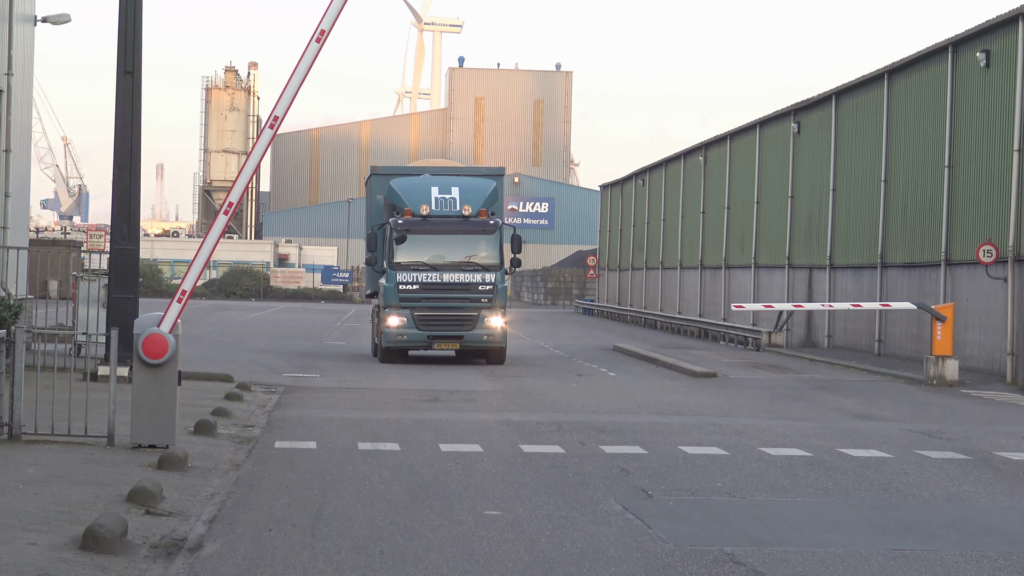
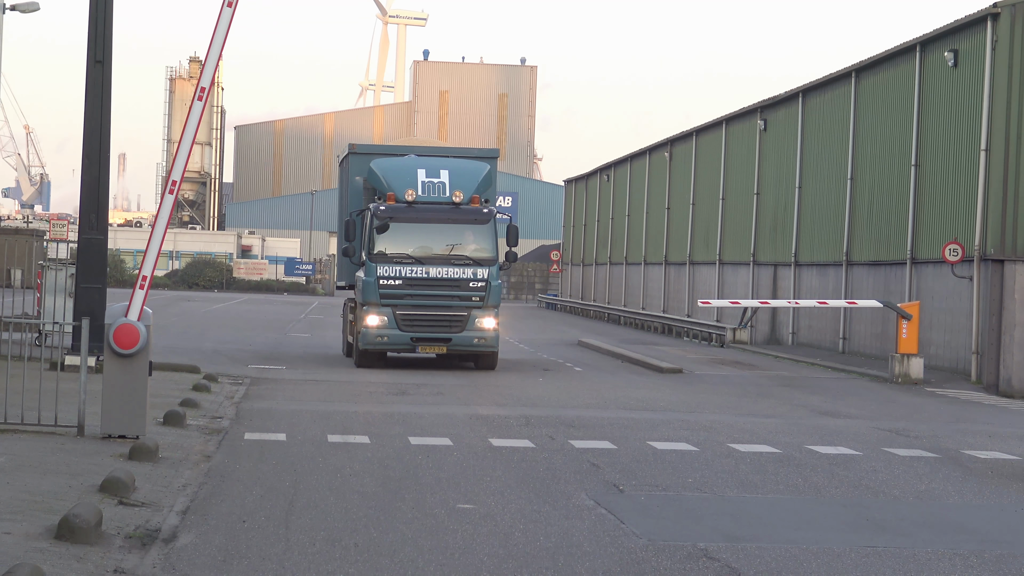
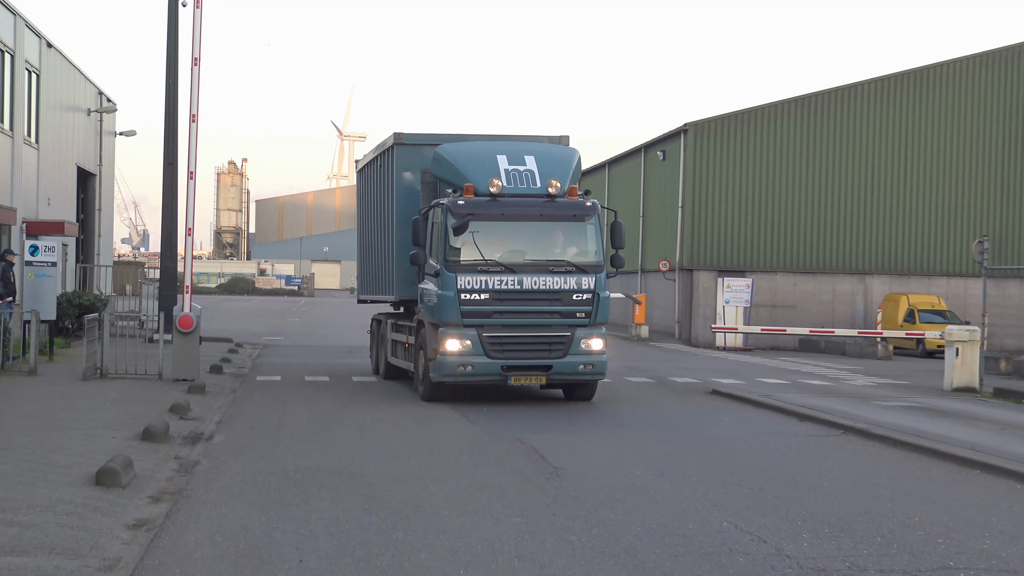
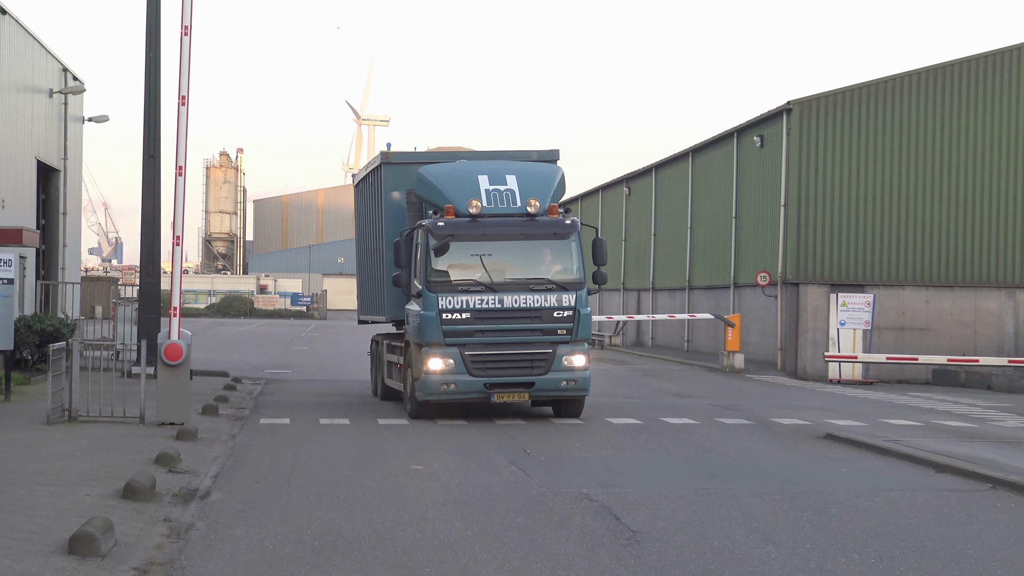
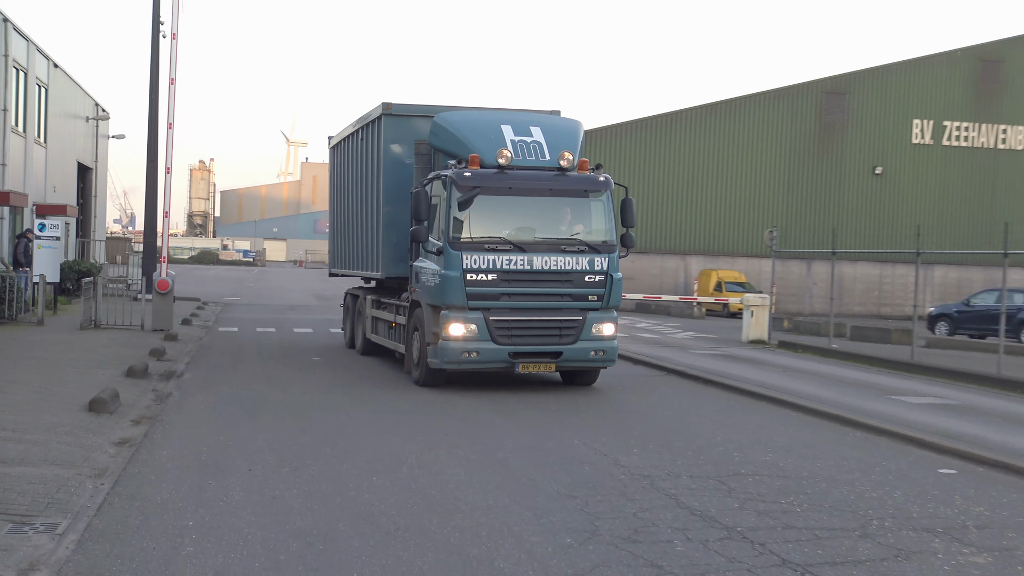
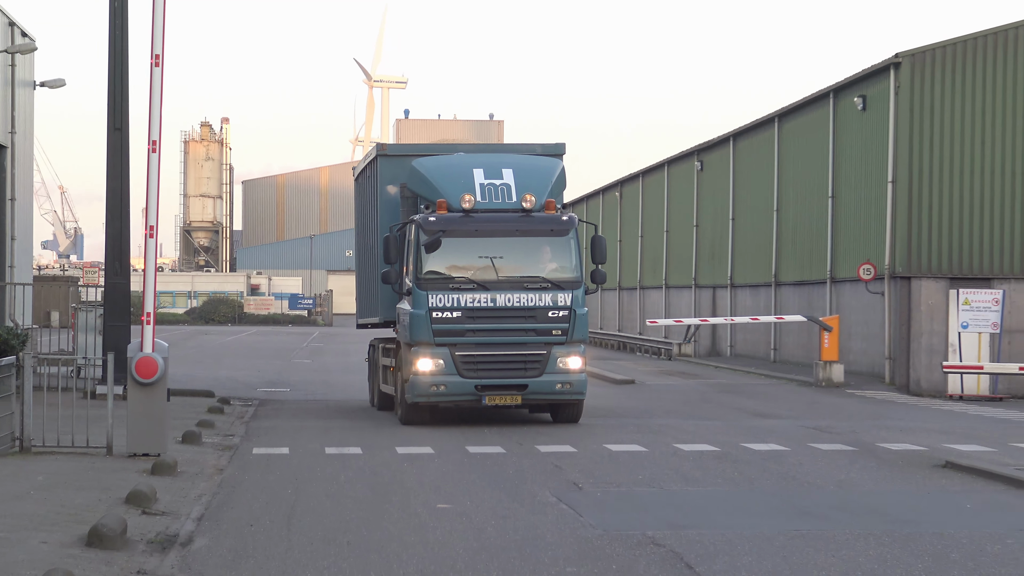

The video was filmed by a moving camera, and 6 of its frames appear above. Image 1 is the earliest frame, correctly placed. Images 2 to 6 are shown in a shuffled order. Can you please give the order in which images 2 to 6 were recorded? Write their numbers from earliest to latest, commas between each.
2, 6, 4, 3, 5
